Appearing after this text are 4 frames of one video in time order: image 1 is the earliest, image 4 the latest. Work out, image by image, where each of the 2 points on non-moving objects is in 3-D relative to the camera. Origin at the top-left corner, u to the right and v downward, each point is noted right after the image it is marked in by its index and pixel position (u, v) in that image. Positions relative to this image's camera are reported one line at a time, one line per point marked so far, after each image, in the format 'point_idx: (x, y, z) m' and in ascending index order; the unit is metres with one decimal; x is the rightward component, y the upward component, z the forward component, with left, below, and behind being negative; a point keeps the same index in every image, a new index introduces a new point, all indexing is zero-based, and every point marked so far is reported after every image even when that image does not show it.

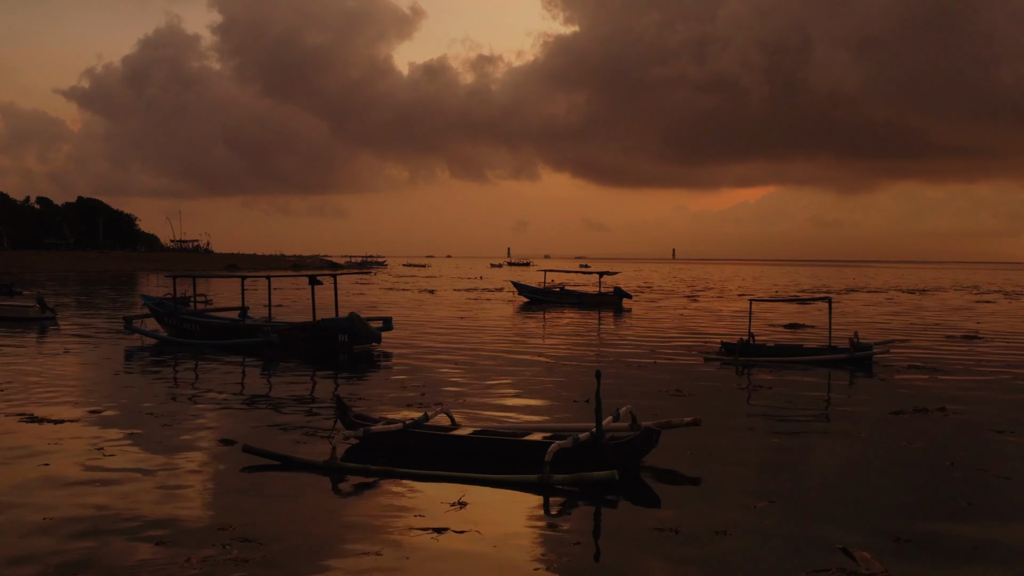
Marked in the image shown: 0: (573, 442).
0: (+1.0, -2.6, +11.9) m
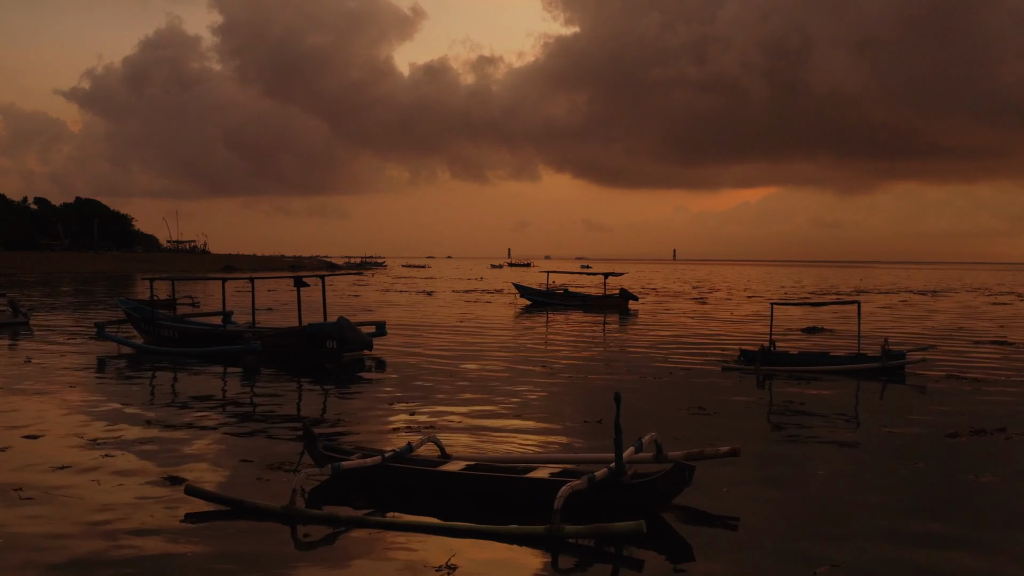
0: (+1.0, -2.7, +9.8) m
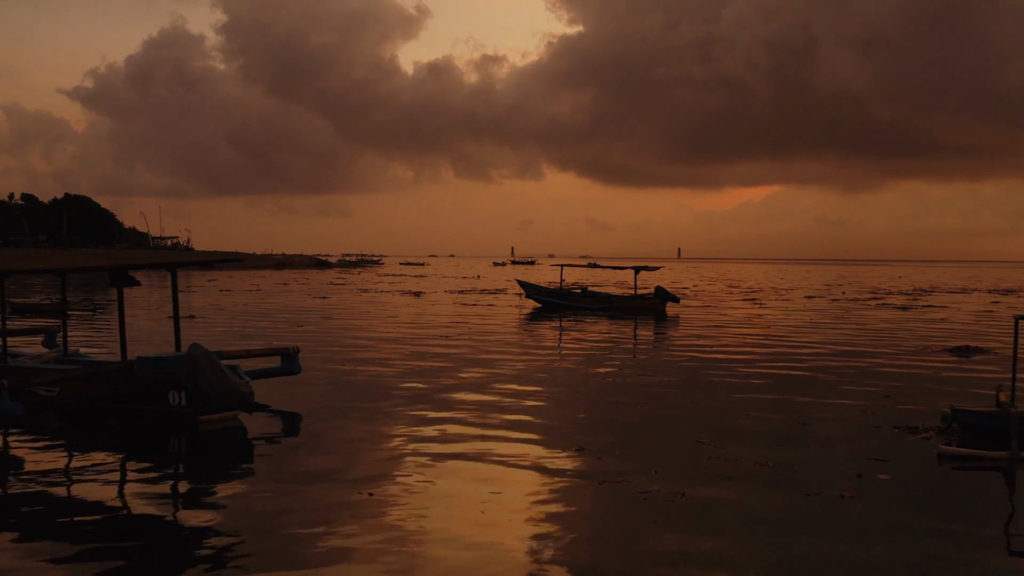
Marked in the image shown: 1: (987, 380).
0: (+1.0, -2.7, -2.3) m
1: (+11.9, -2.3, +18.6) m
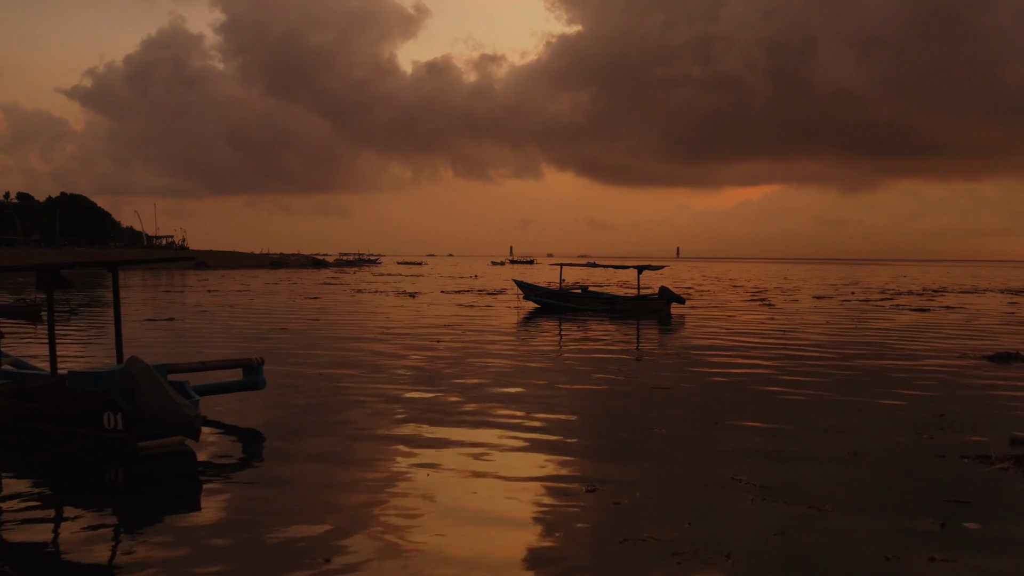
0: (+0.9, -2.8, -4.4) m
1: (+11.8, -2.3, +16.6) m
